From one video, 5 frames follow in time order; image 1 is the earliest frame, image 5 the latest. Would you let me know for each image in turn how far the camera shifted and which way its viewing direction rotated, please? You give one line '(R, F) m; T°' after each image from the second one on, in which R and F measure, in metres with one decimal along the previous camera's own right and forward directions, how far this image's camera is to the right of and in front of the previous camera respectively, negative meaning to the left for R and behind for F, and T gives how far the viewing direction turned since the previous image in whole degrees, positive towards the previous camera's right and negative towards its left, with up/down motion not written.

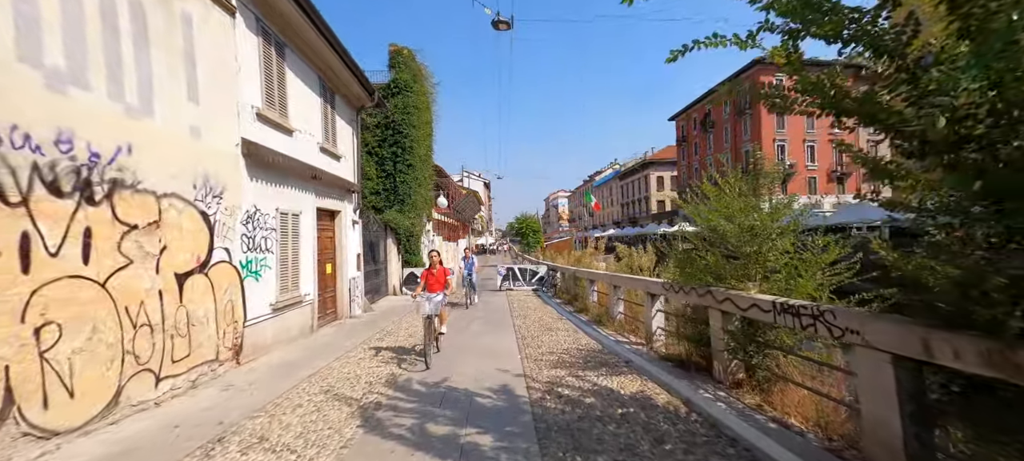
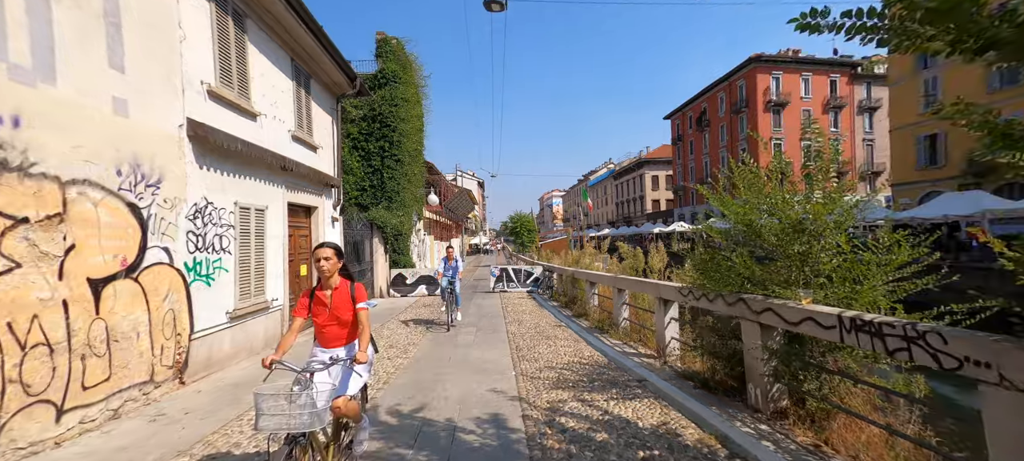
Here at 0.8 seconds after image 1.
(0.0, +1.0) m; +1°
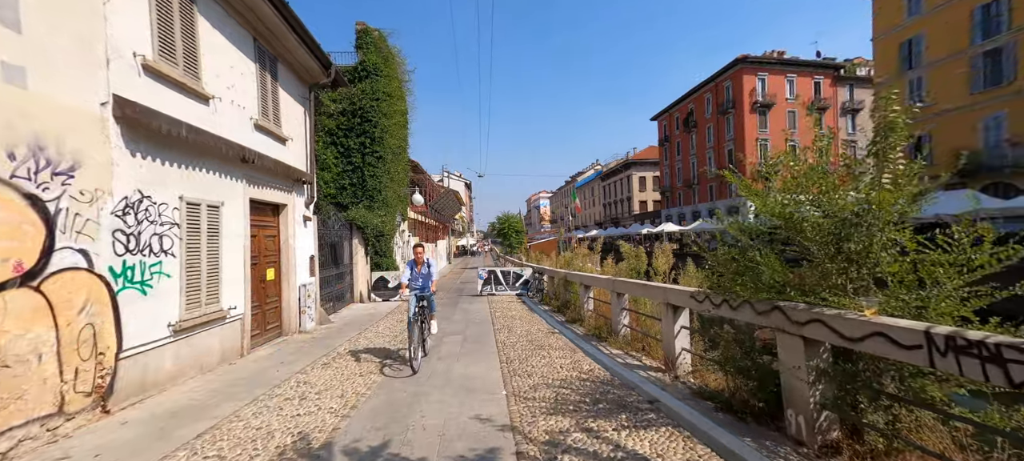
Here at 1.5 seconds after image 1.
(0.0, +0.8) m; +2°
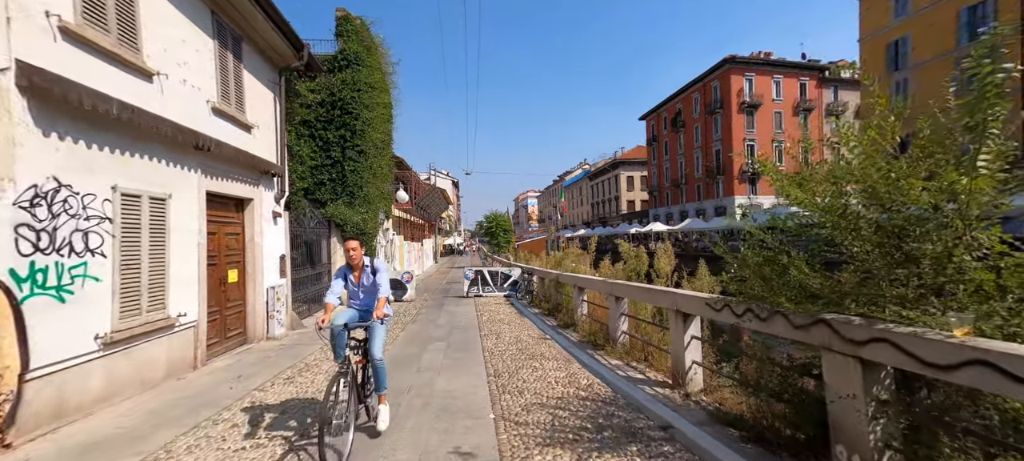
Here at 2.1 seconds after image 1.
(0.0, +0.7) m; +2°
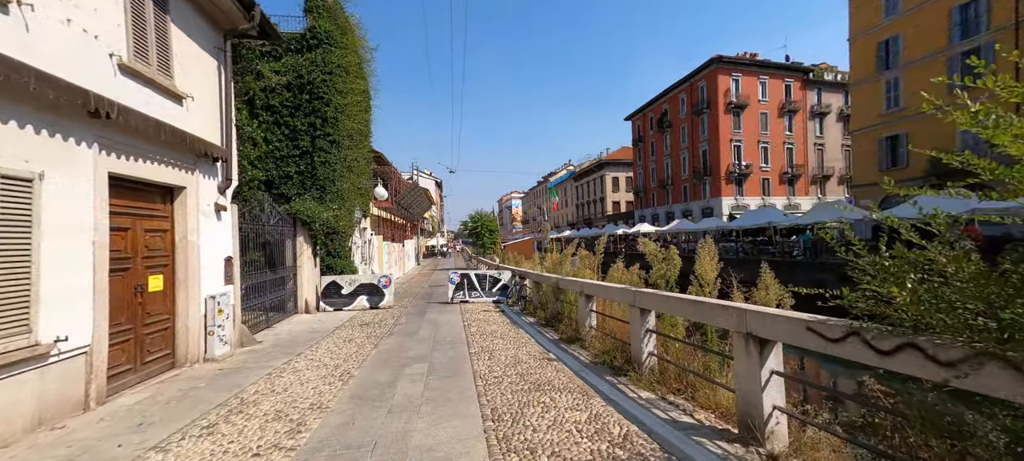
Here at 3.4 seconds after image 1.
(-0.2, +1.6) m; +2°
